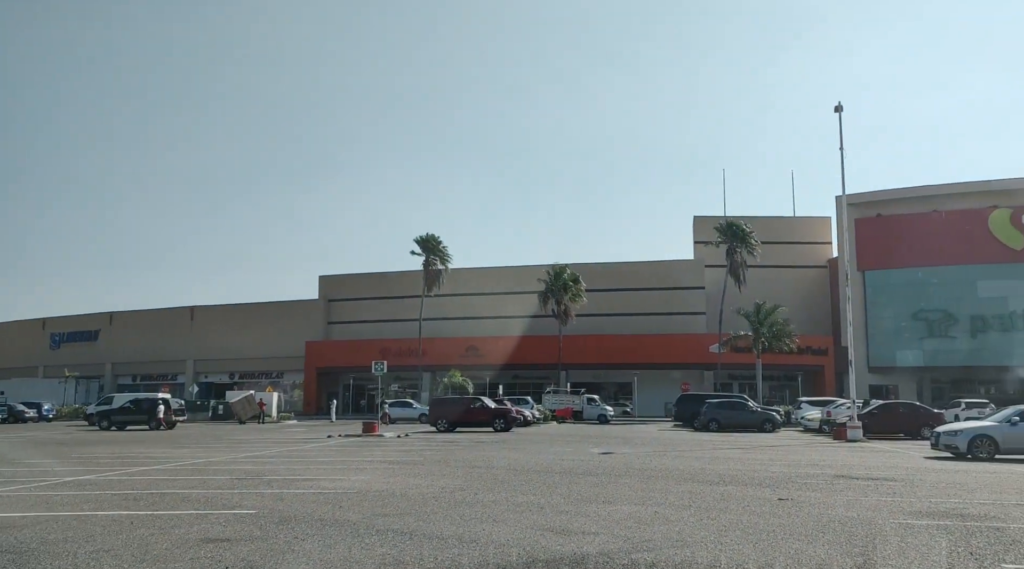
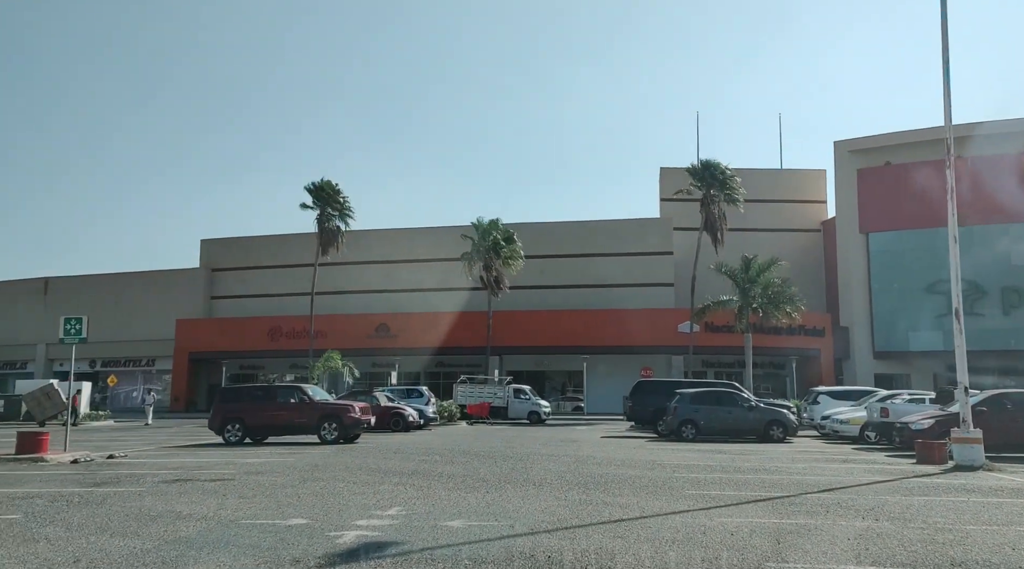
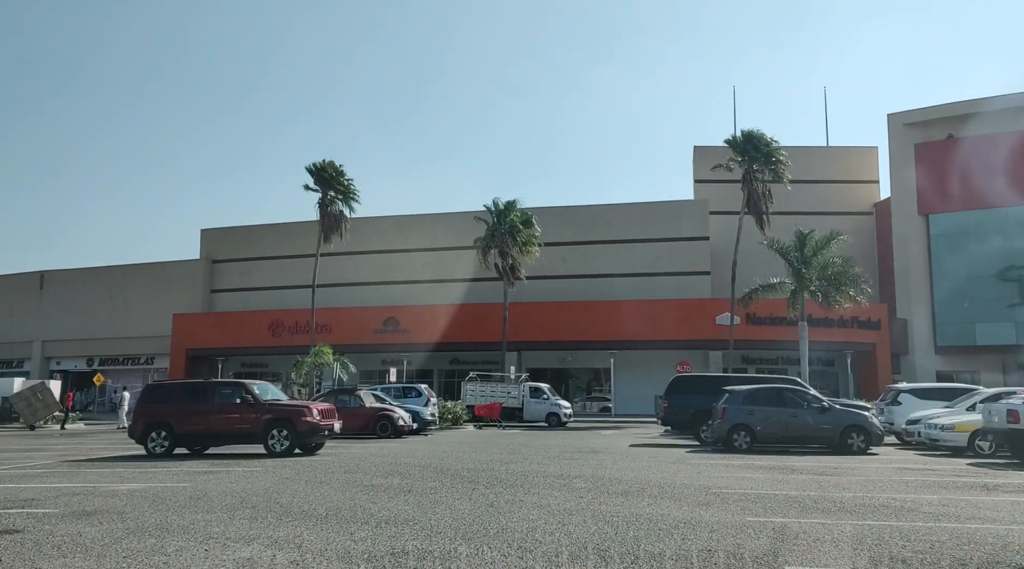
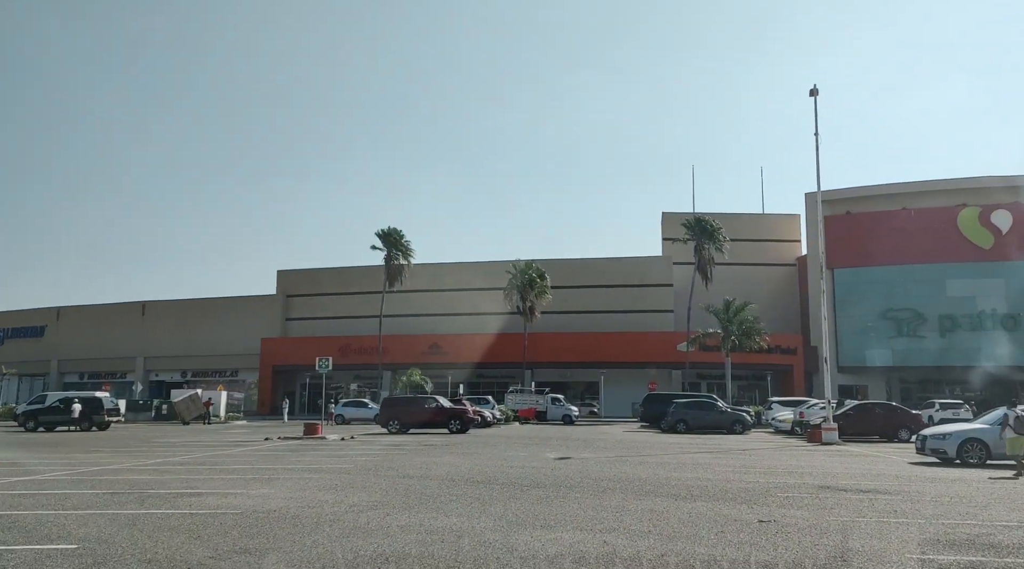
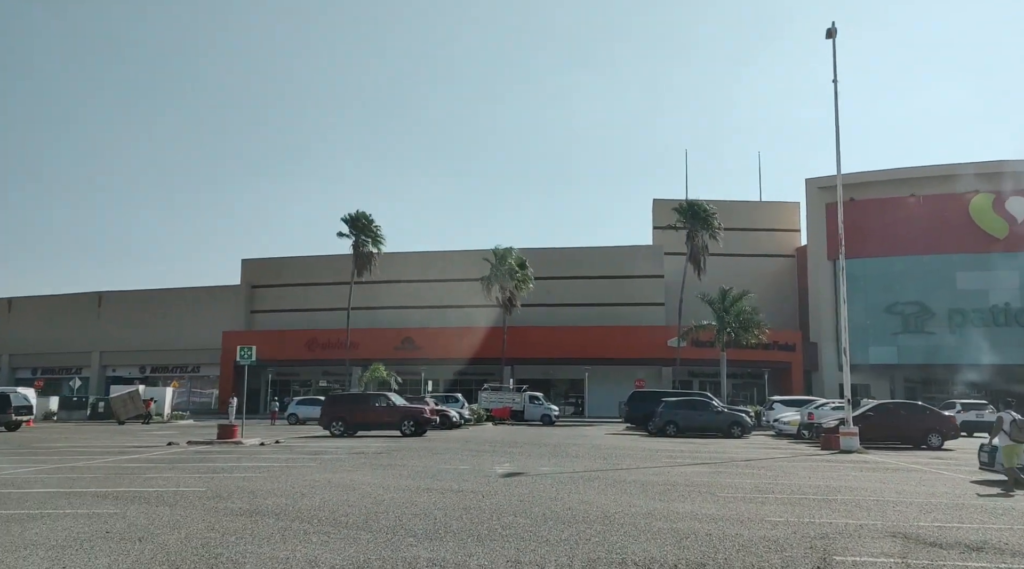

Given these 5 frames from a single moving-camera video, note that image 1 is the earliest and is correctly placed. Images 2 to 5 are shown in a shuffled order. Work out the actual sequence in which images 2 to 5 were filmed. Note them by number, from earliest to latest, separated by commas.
4, 5, 2, 3
